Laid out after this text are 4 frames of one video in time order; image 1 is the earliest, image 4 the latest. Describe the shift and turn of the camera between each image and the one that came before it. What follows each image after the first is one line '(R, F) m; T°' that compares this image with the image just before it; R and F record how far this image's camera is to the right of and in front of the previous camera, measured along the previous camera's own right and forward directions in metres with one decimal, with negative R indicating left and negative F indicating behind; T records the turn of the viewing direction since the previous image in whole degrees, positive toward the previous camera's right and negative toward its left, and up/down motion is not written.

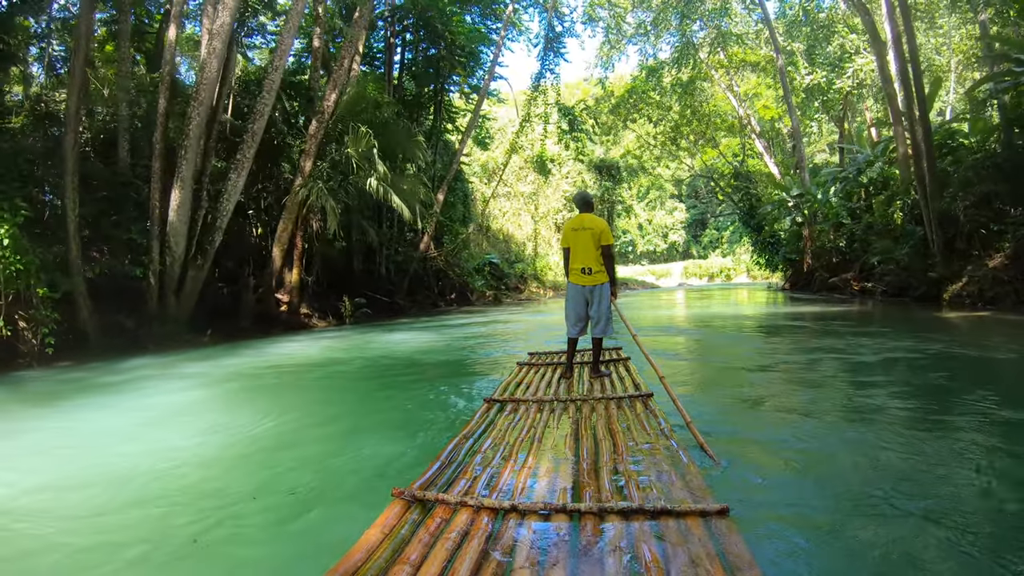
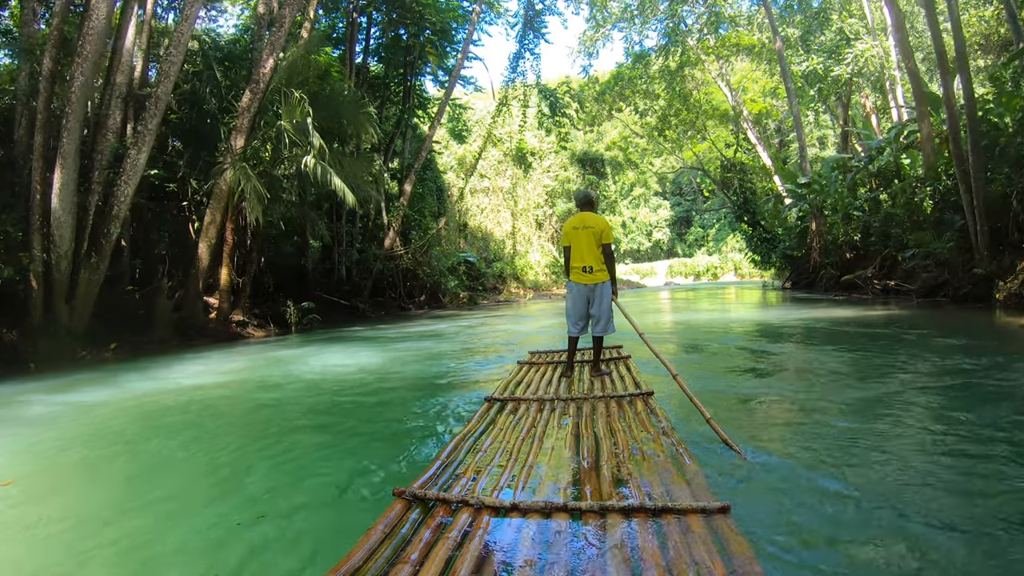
(+0.1, +1.5) m; +2°
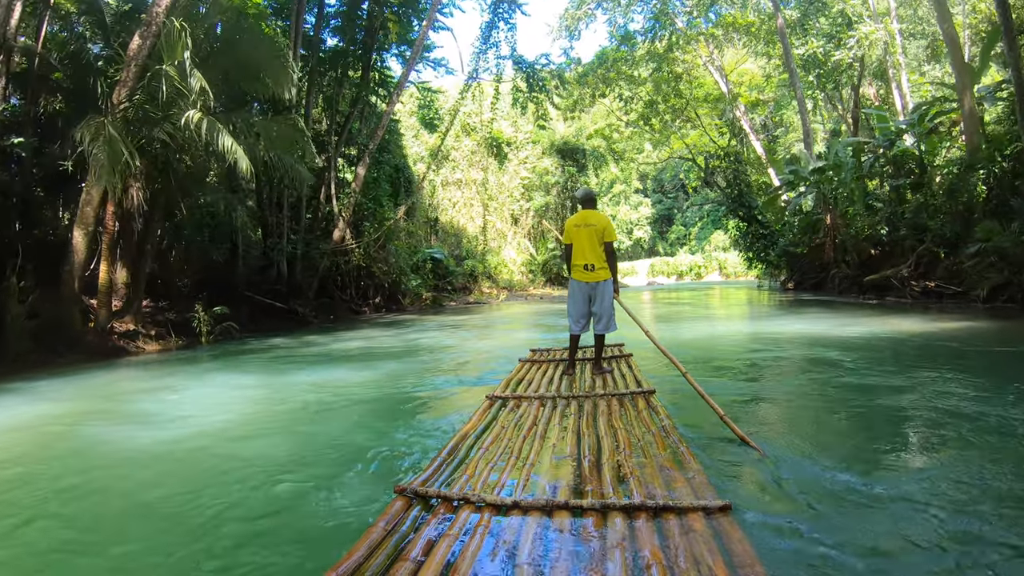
(+0.2, +1.7) m; +2°
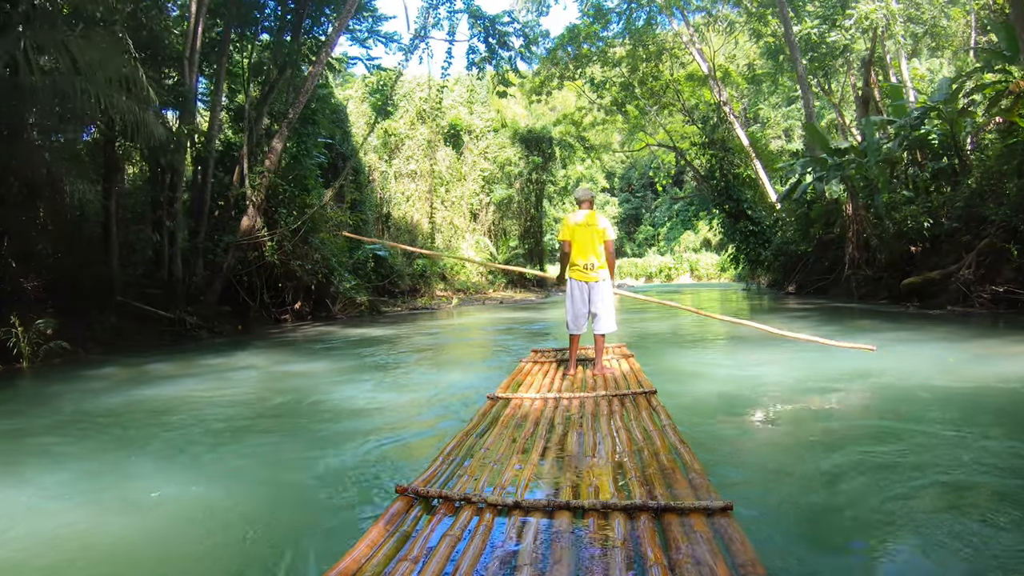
(+0.1, +2.0) m; +3°
